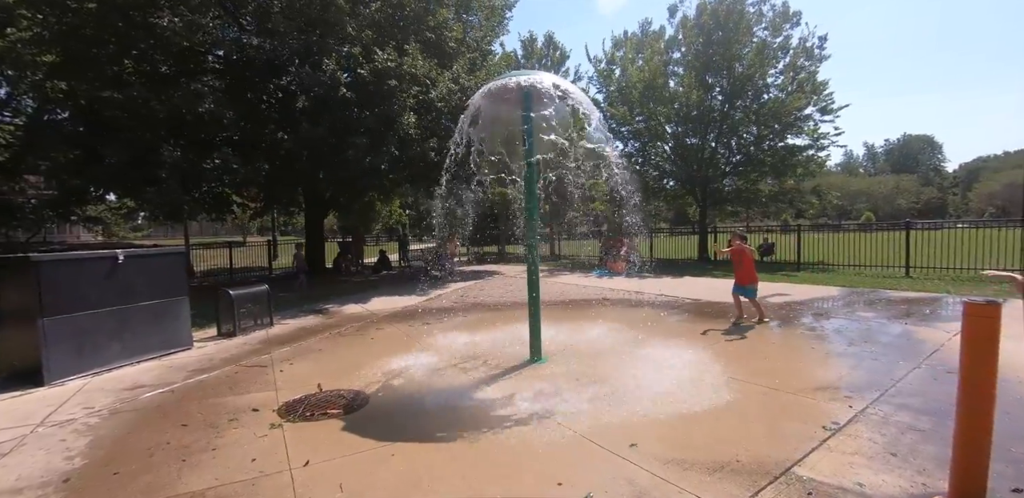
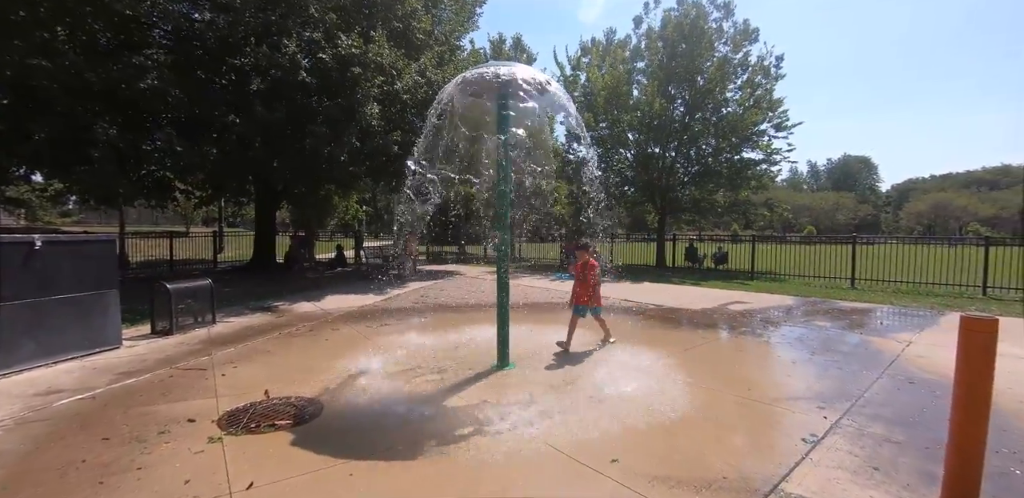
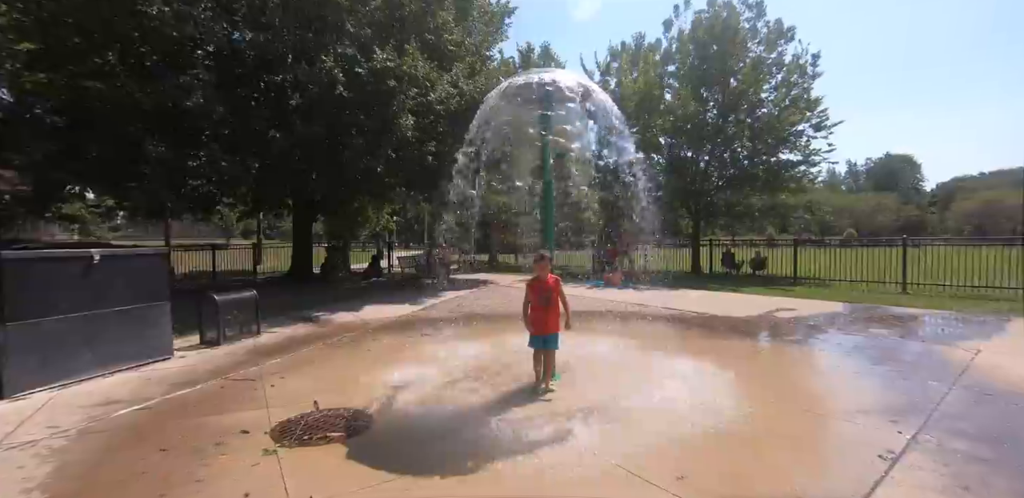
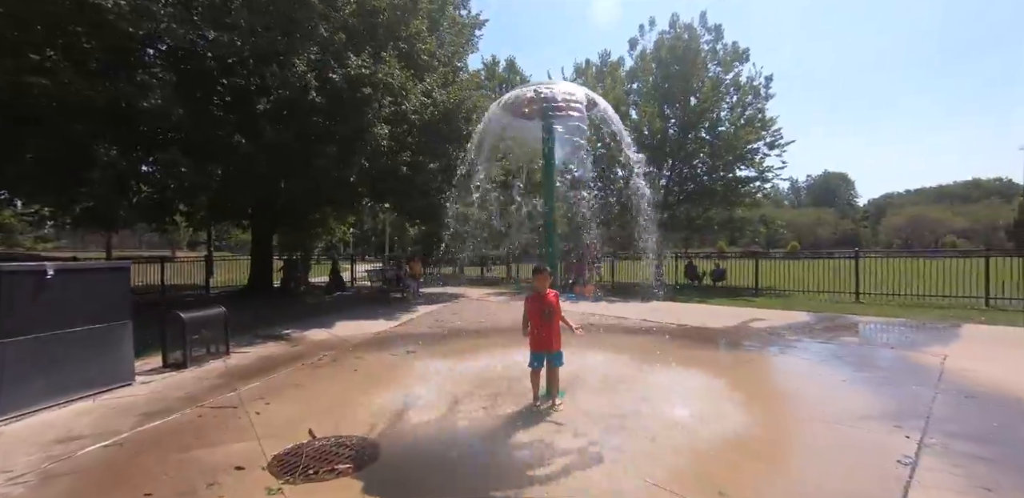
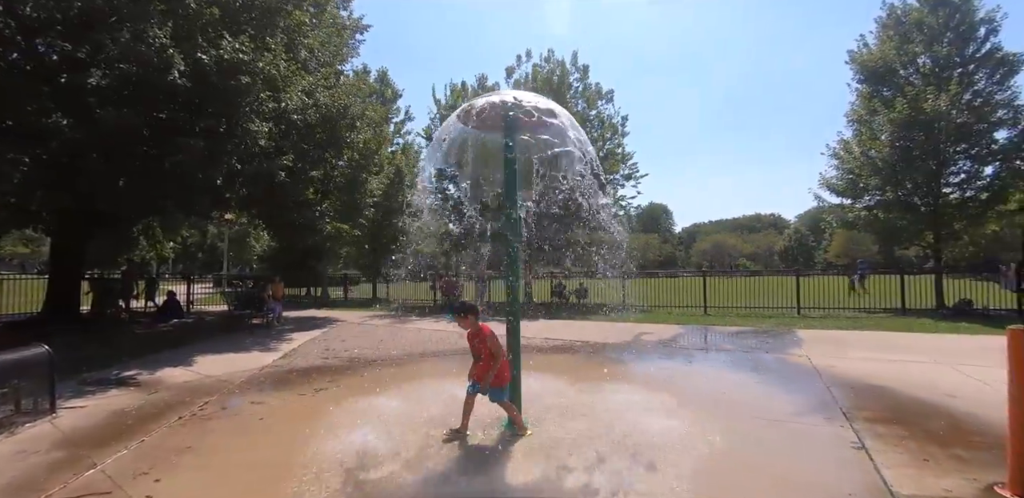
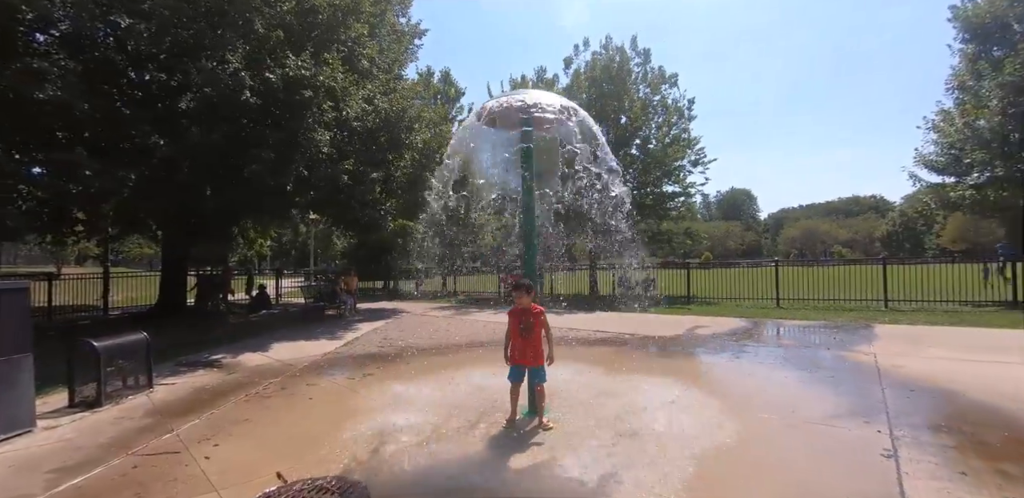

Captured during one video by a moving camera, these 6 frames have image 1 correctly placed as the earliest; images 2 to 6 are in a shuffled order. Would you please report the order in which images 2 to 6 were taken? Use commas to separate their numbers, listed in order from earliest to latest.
2, 3, 4, 6, 5
